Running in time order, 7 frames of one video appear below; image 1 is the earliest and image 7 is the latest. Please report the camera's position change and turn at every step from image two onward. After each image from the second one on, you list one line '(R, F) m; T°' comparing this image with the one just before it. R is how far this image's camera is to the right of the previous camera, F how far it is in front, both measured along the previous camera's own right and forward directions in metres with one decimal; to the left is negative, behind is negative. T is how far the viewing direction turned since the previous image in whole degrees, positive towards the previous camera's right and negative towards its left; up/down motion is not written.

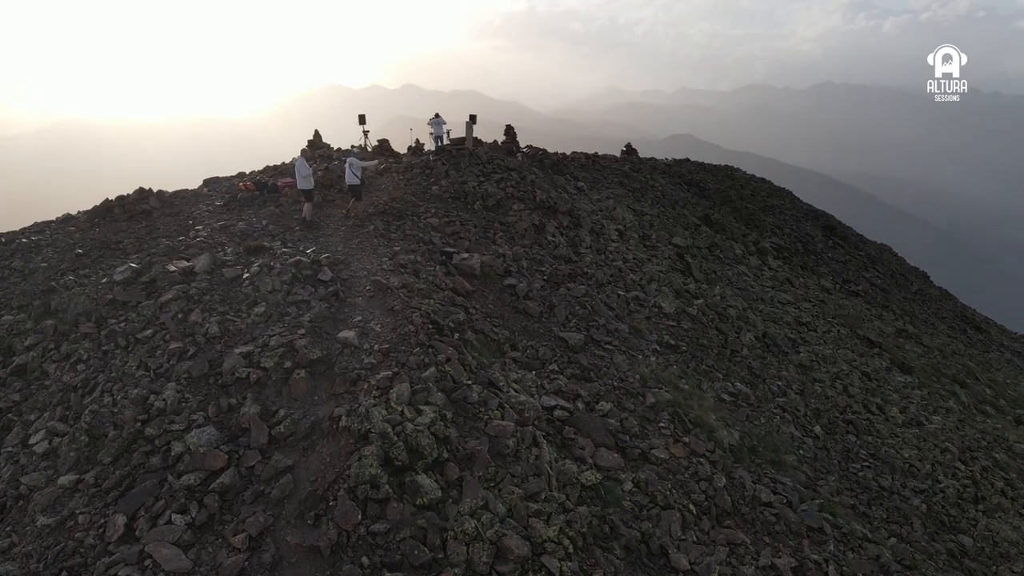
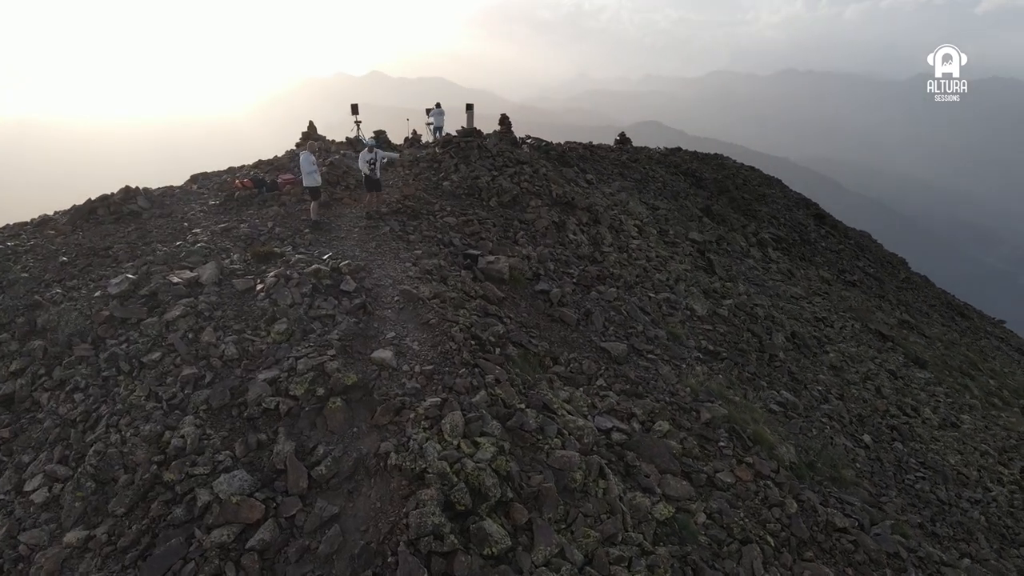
(-1.2, +1.3) m; +2°
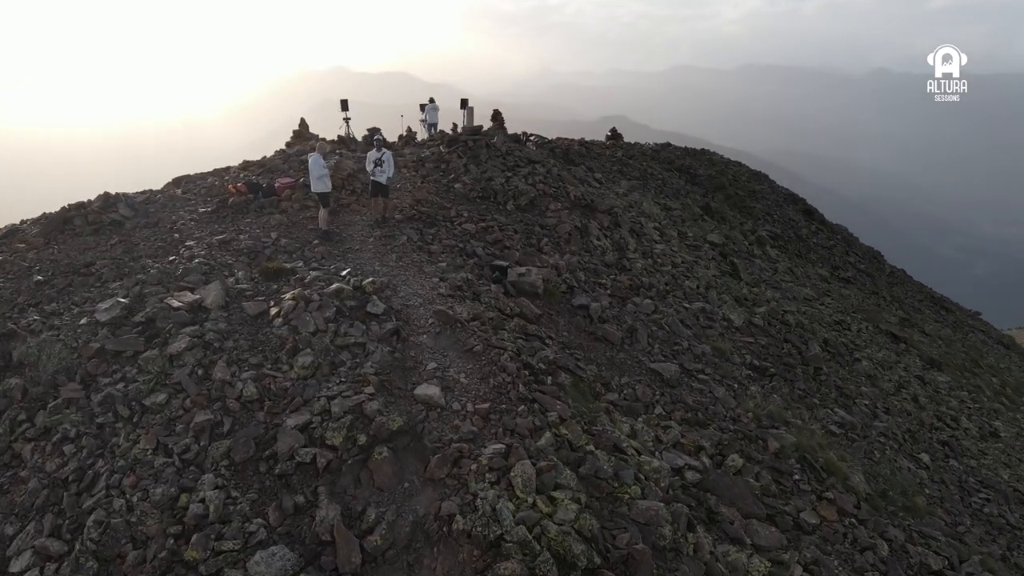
(-1.2, +1.4) m; +2°
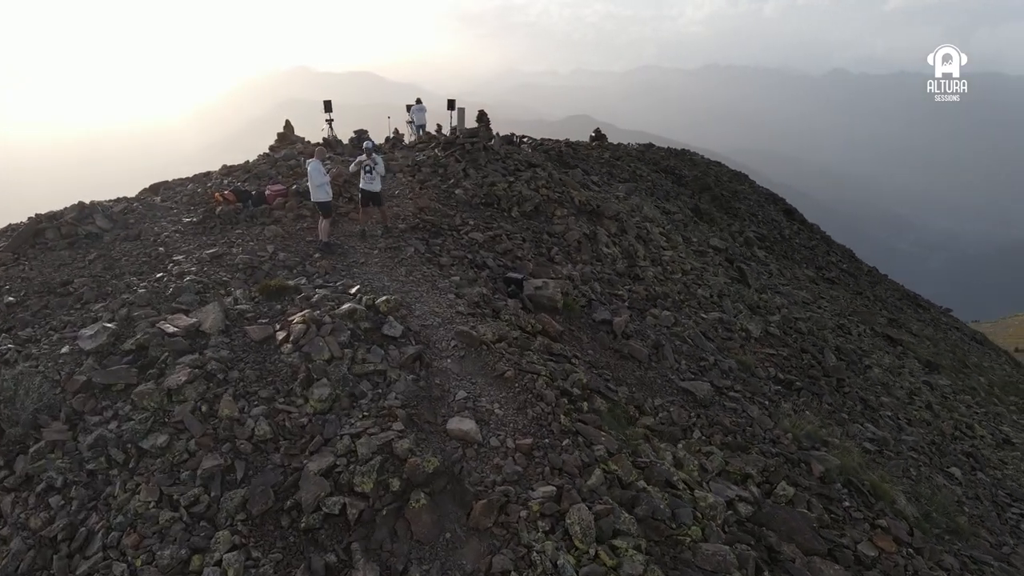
(-0.8, +0.9) m; +2°
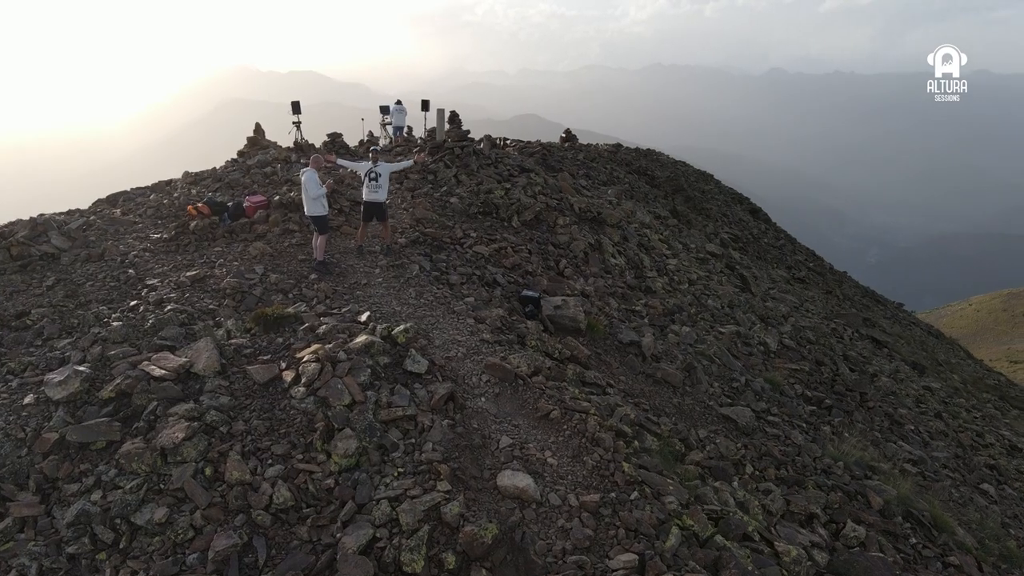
(-1.0, +1.2) m; +4°
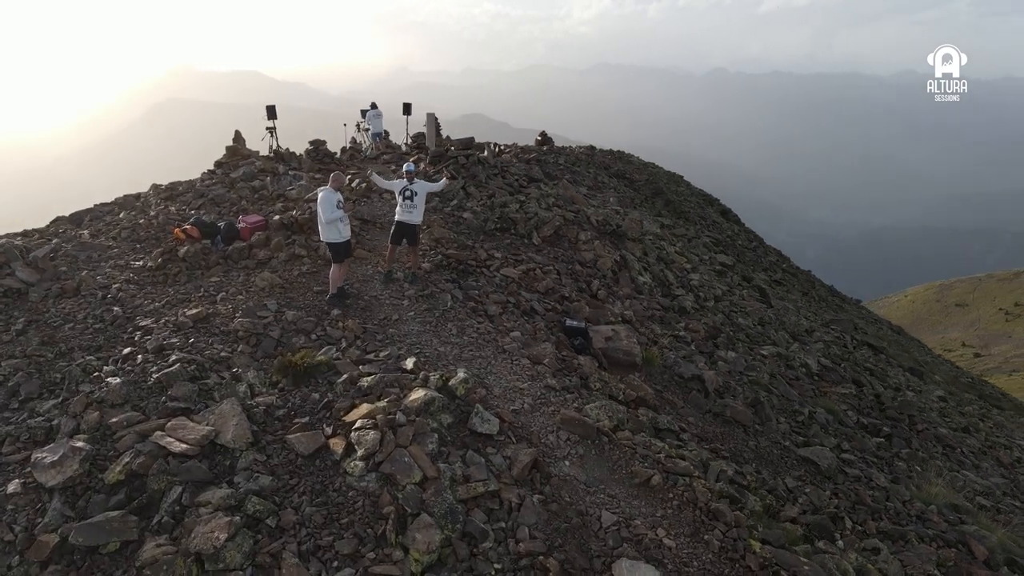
(-1.3, +1.3) m; +4°
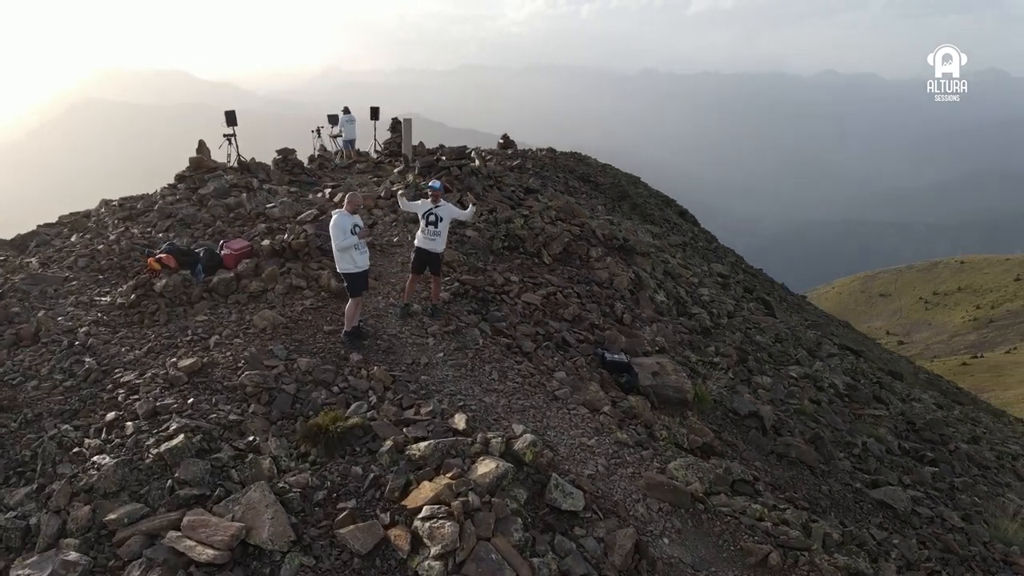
(-1.2, +1.2) m; +5°
